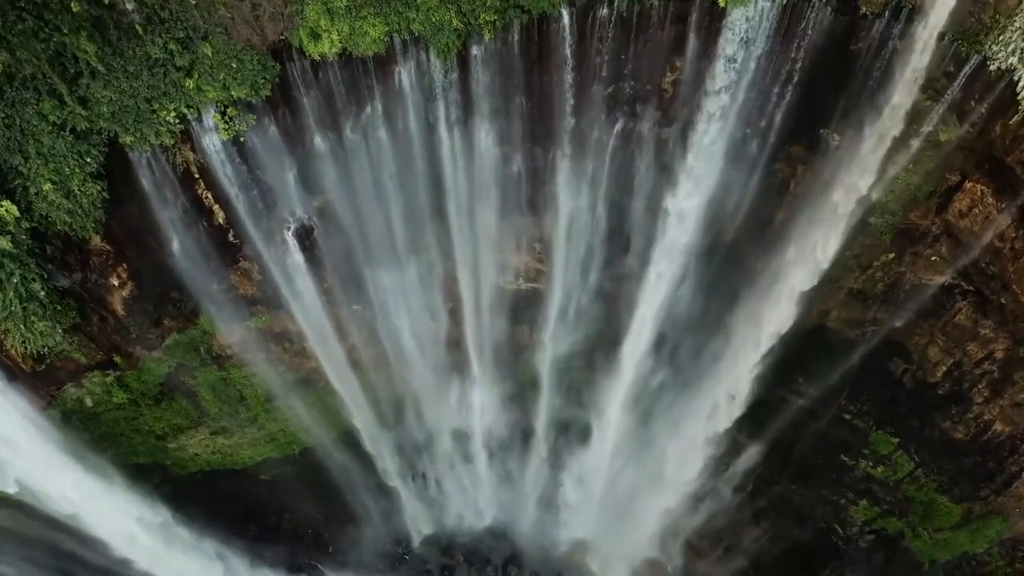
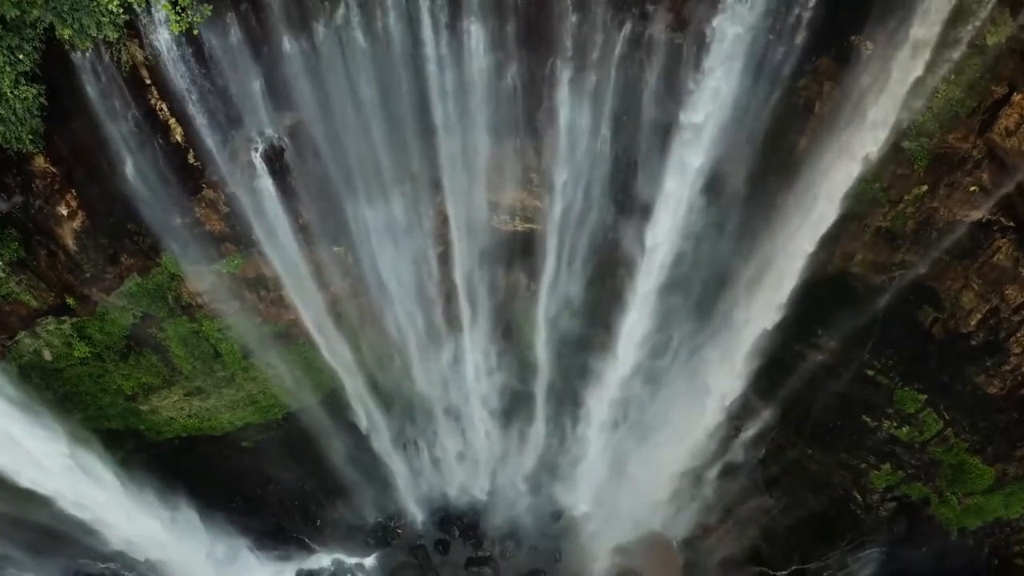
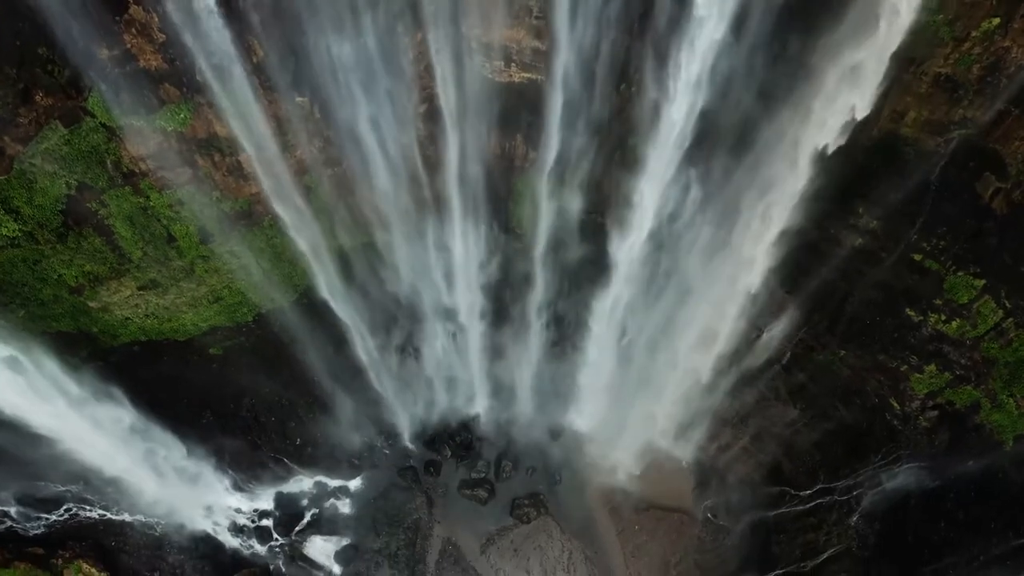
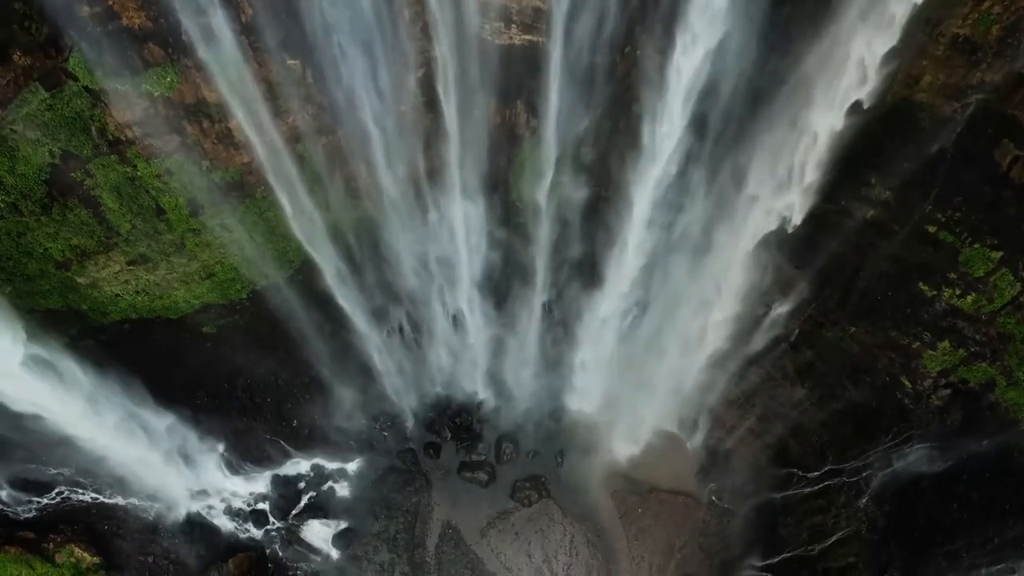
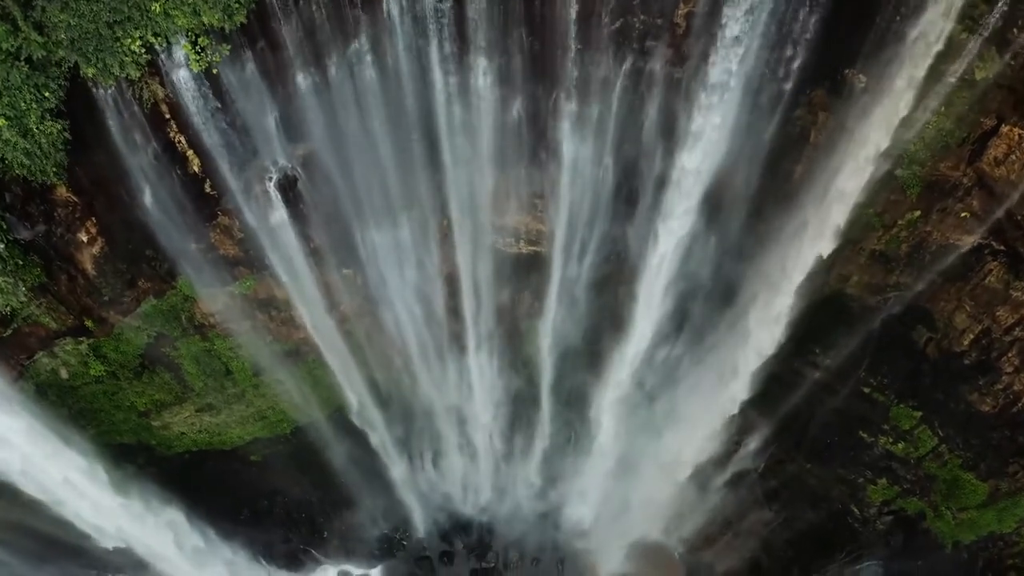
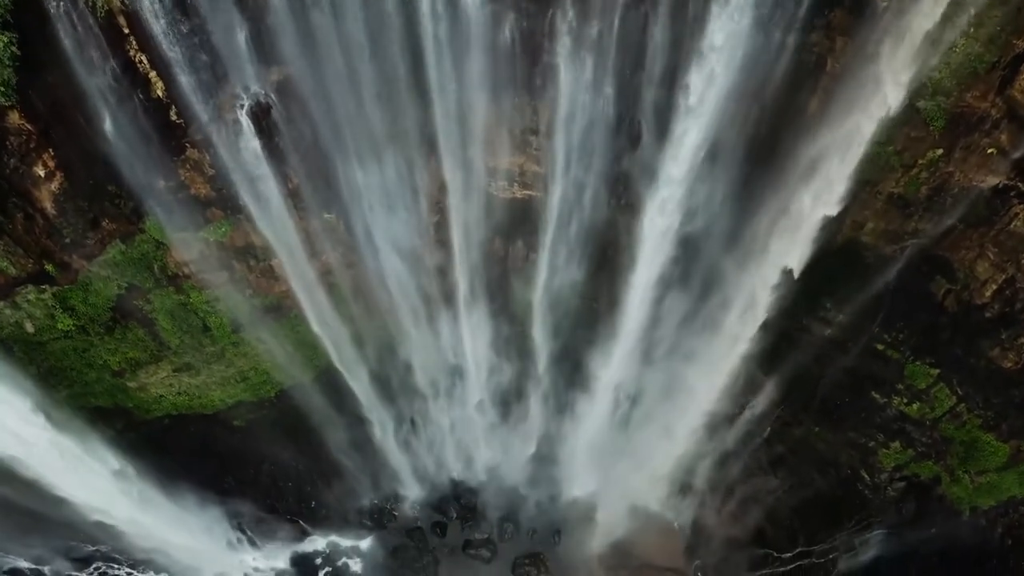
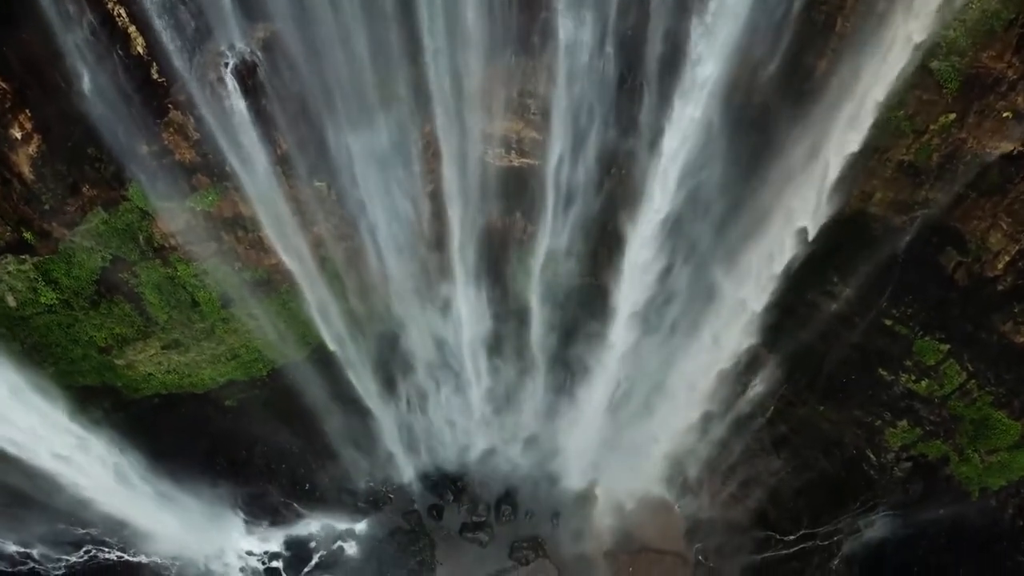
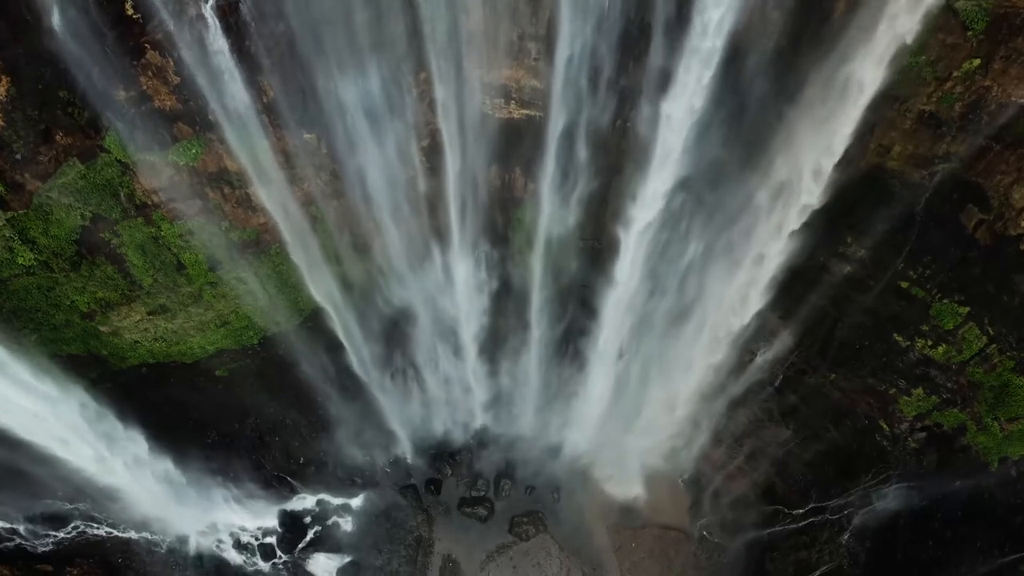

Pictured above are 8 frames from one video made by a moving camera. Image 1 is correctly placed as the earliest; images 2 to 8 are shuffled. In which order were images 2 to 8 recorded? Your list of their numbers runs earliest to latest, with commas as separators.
5, 2, 6, 7, 8, 3, 4
